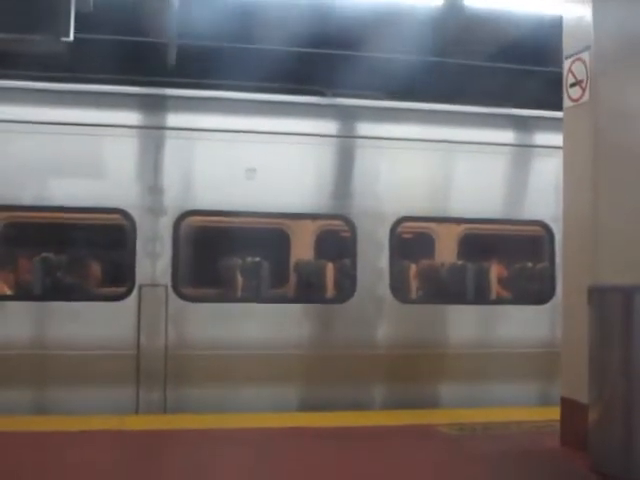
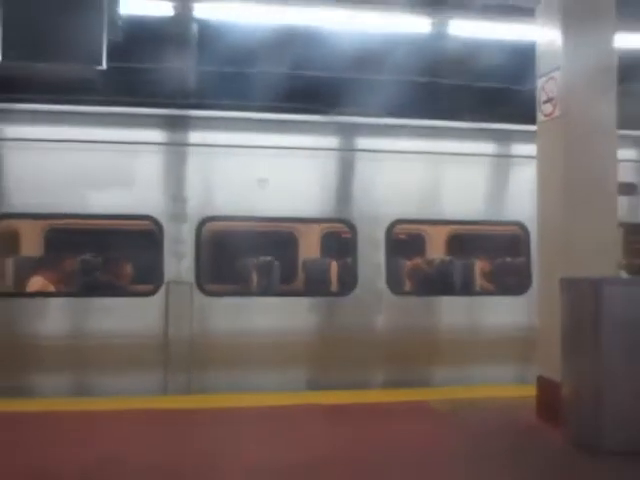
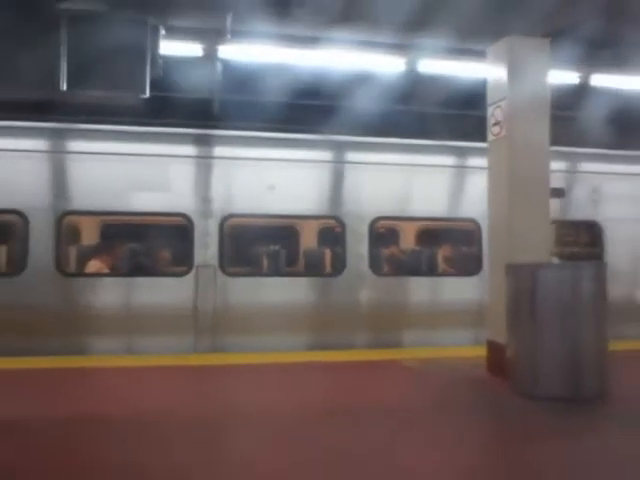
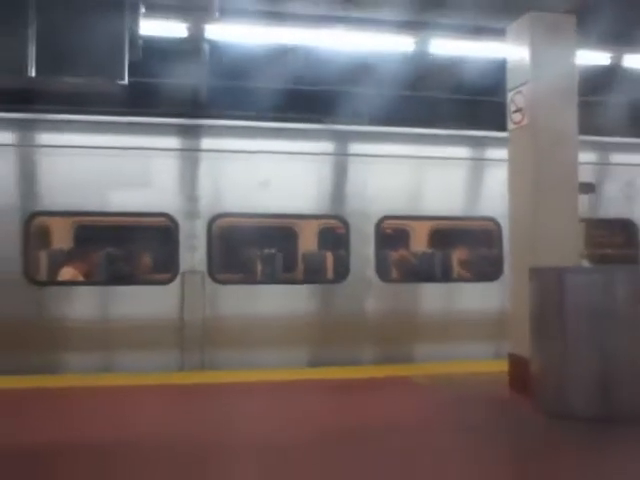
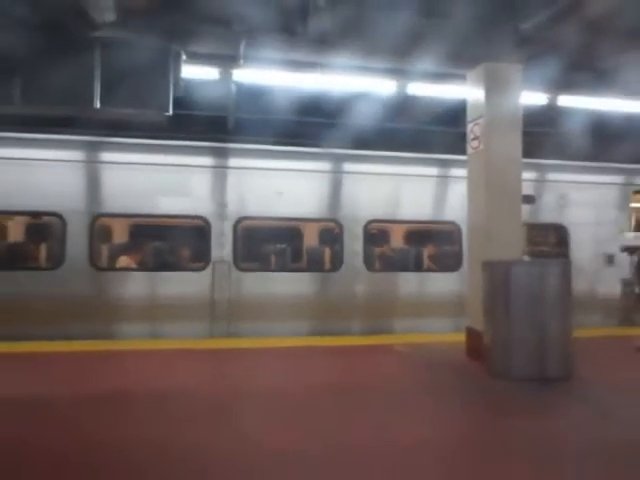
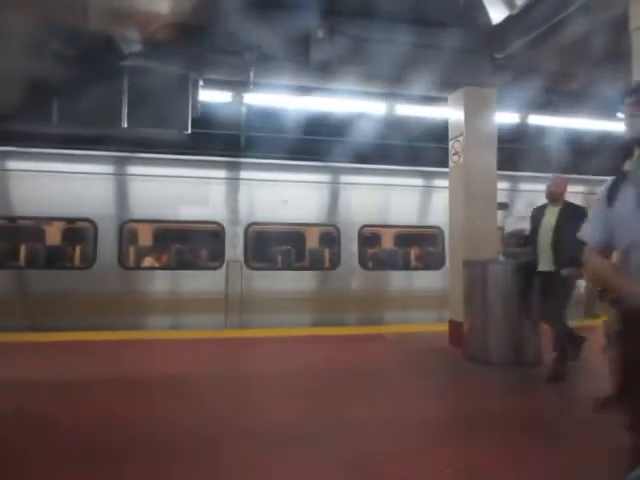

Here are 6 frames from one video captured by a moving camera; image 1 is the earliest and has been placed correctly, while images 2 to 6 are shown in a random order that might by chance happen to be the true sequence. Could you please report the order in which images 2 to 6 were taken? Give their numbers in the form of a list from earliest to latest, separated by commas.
2, 4, 3, 5, 6
